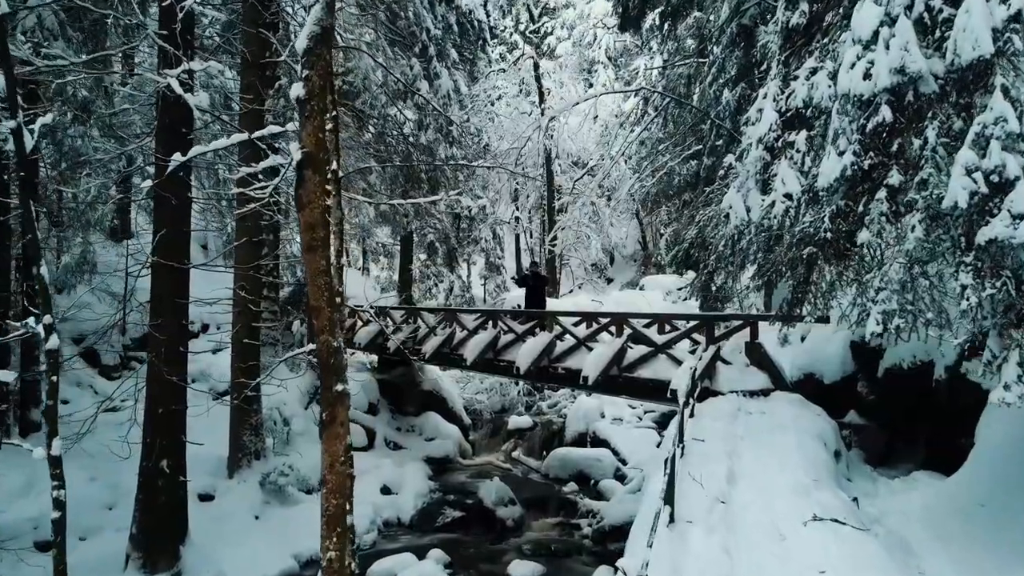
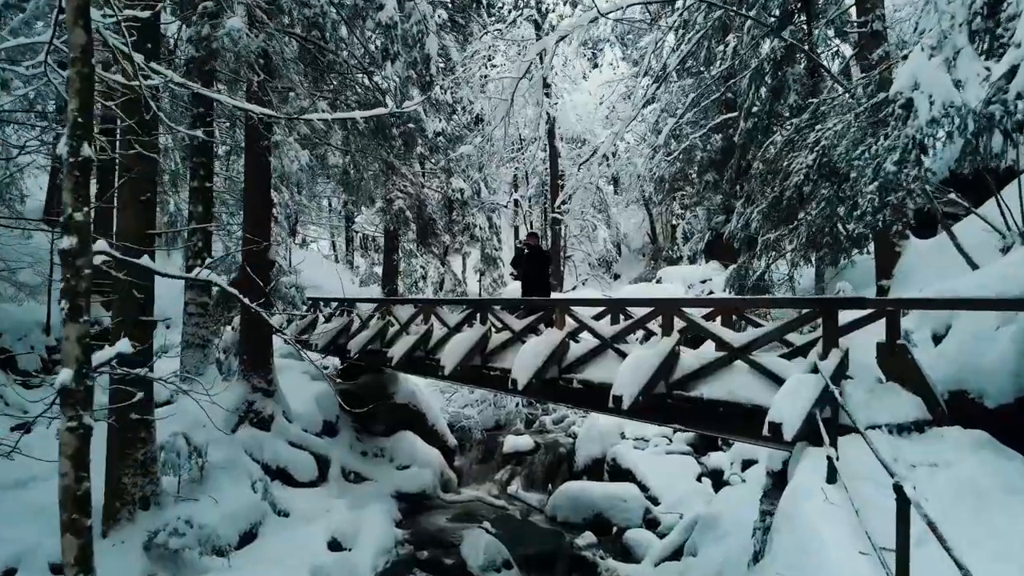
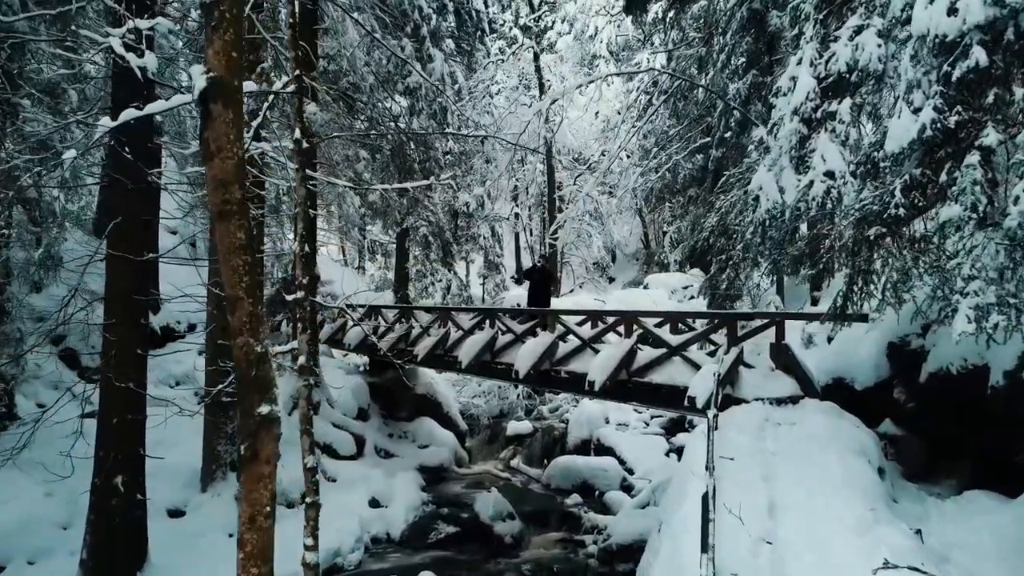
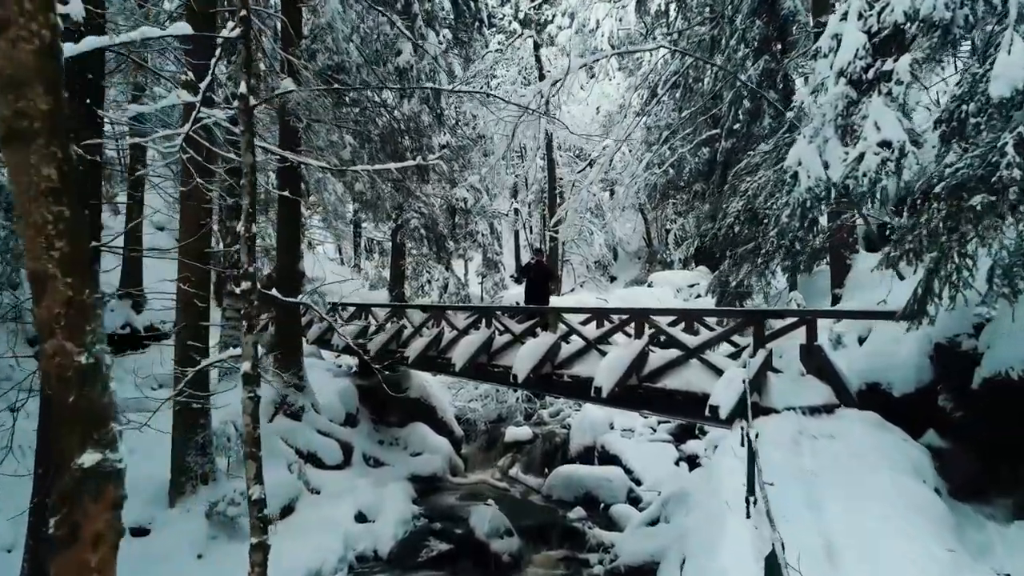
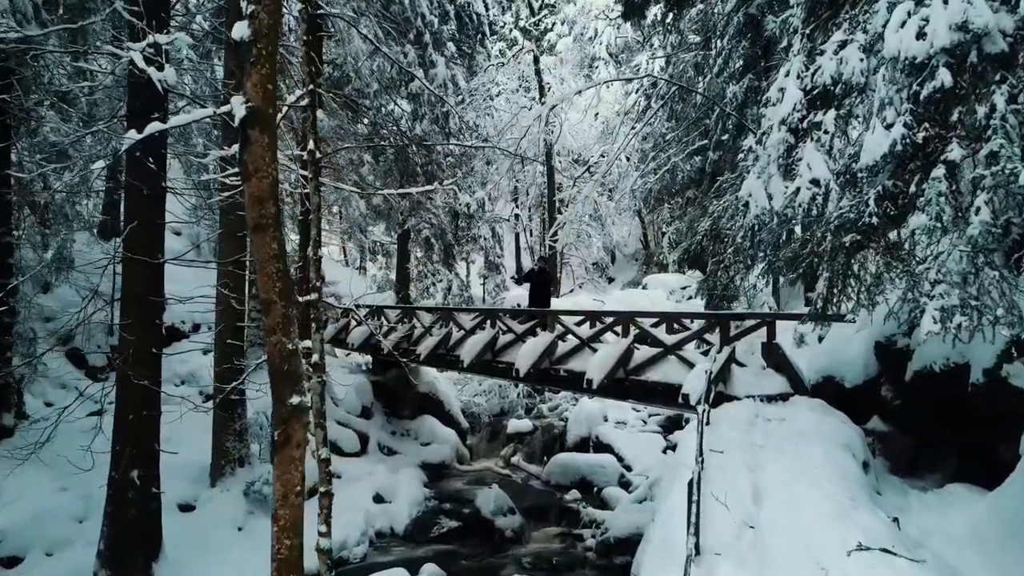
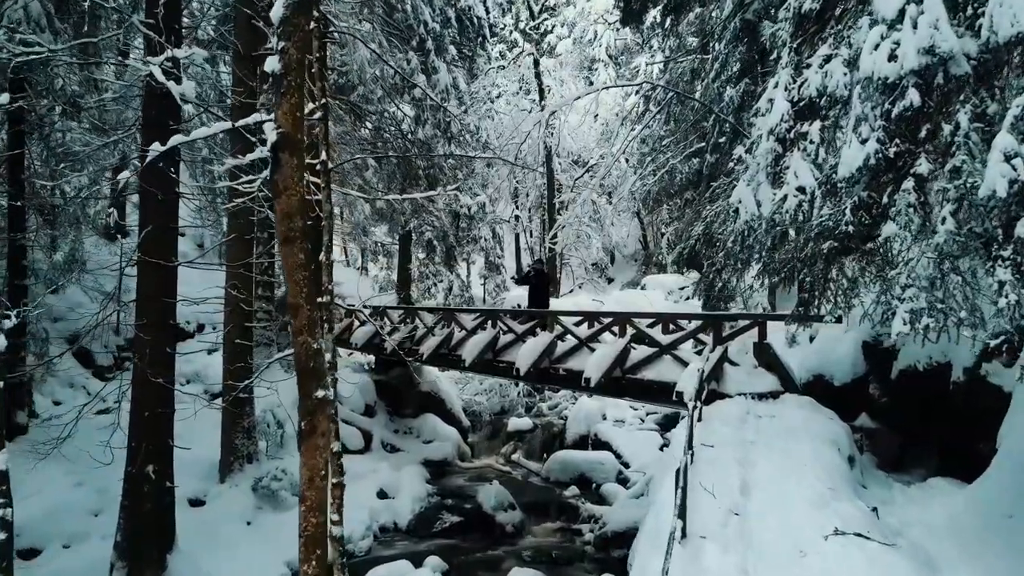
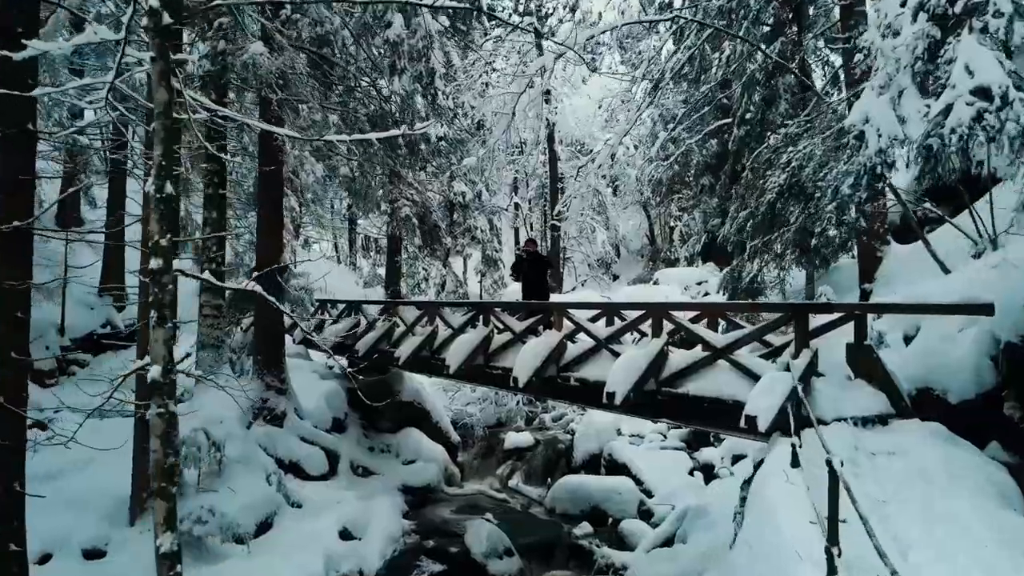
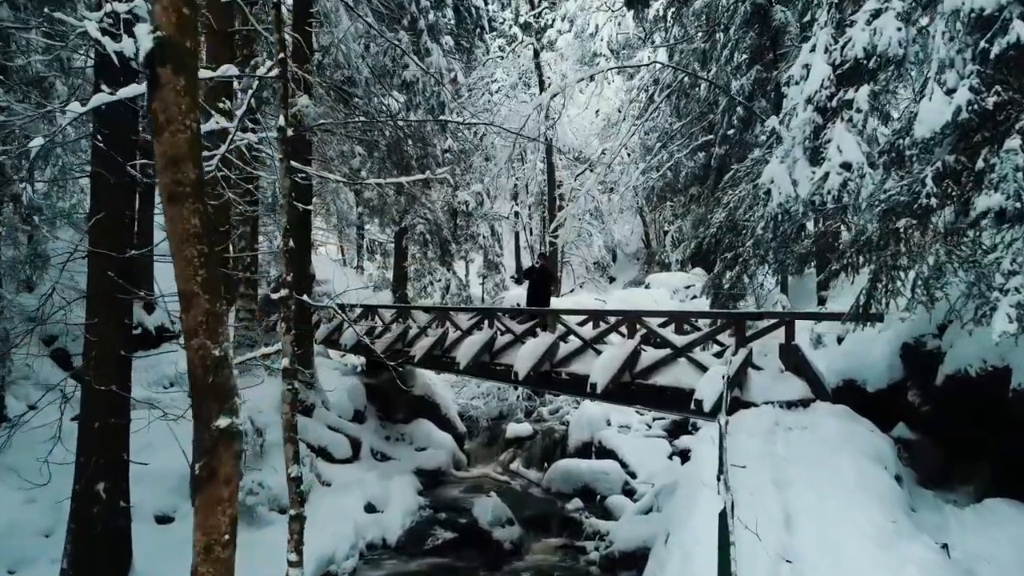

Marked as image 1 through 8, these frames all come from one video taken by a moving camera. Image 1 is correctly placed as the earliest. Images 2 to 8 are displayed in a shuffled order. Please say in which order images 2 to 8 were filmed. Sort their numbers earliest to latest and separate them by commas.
6, 5, 3, 8, 4, 7, 2
